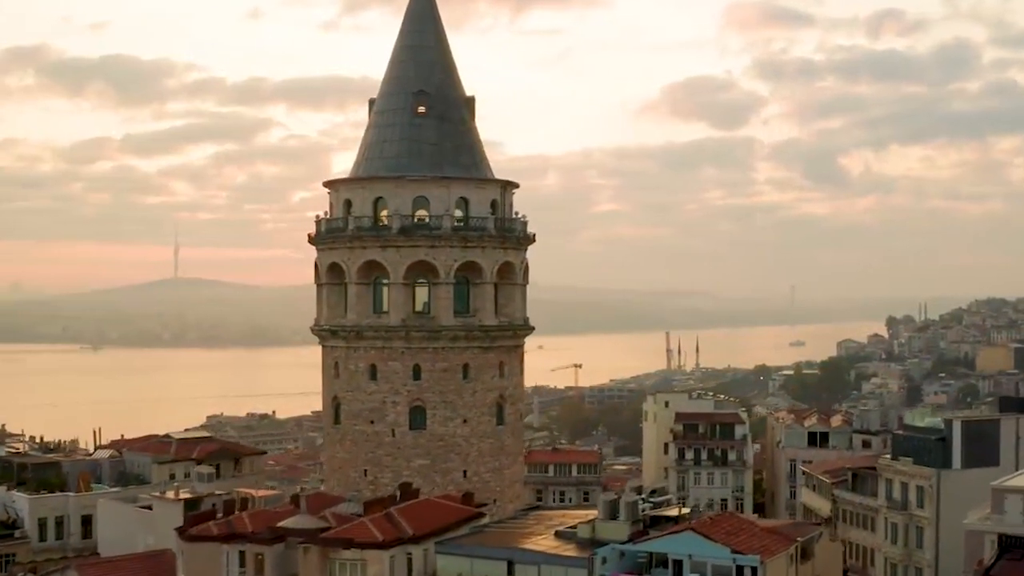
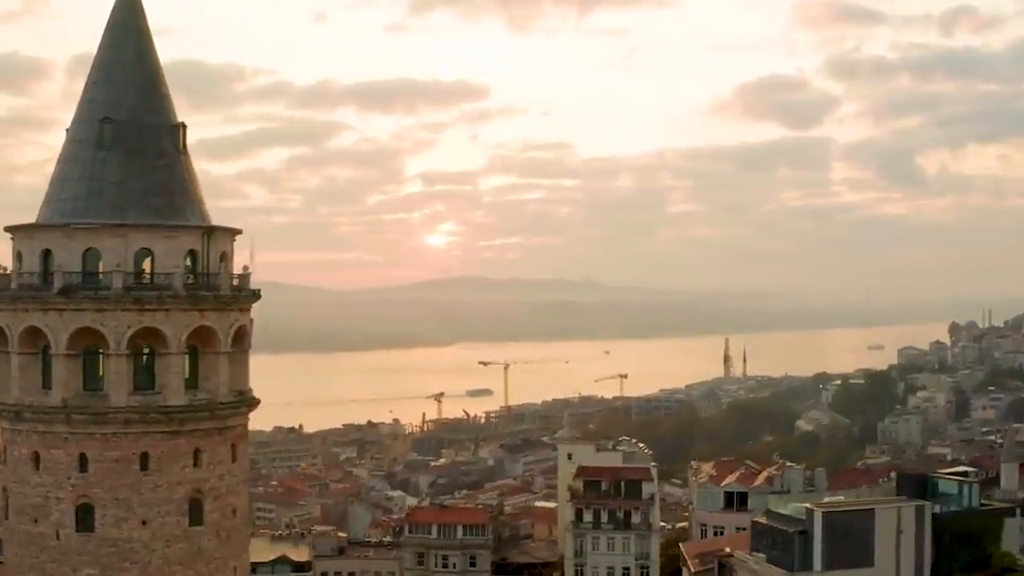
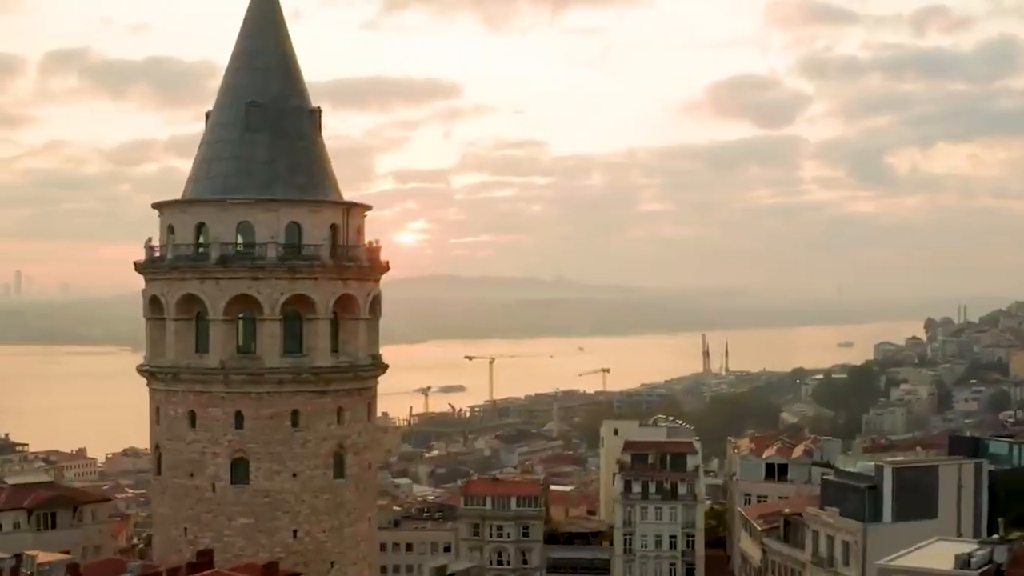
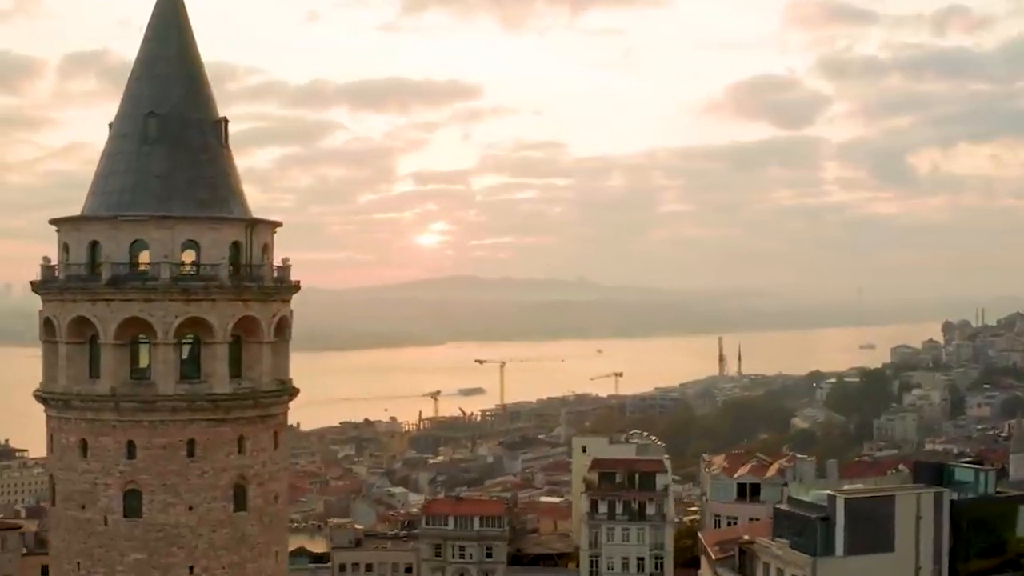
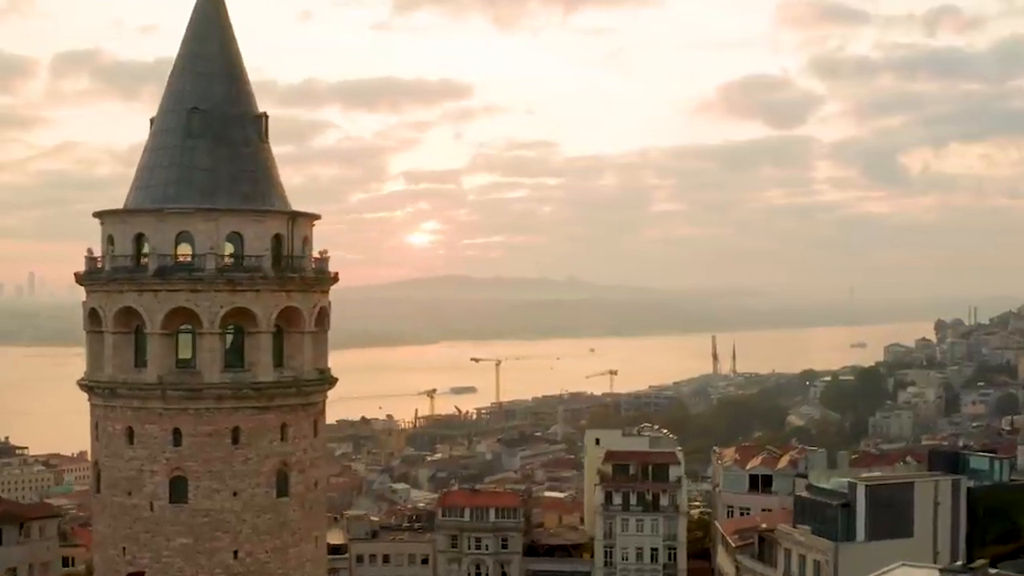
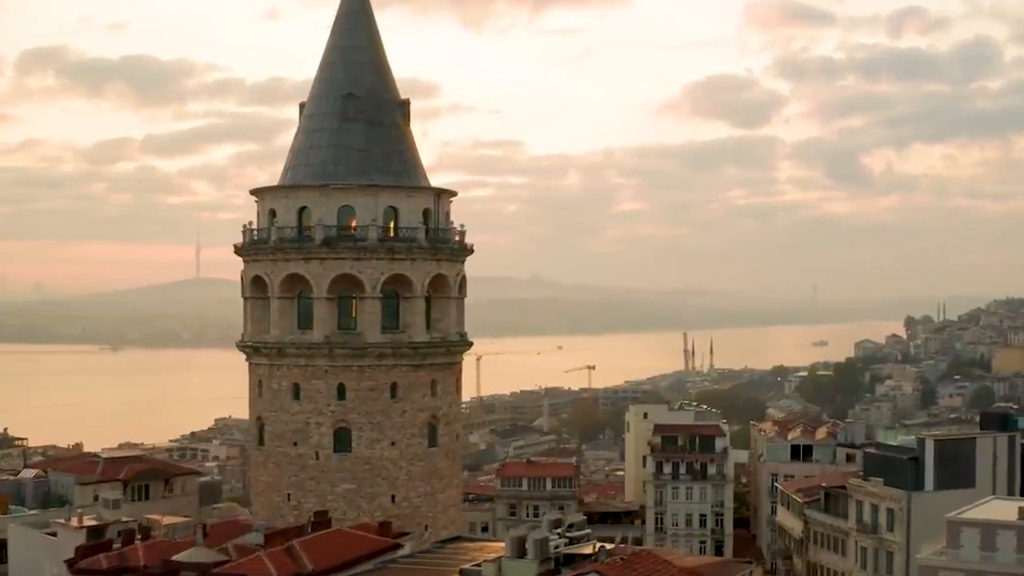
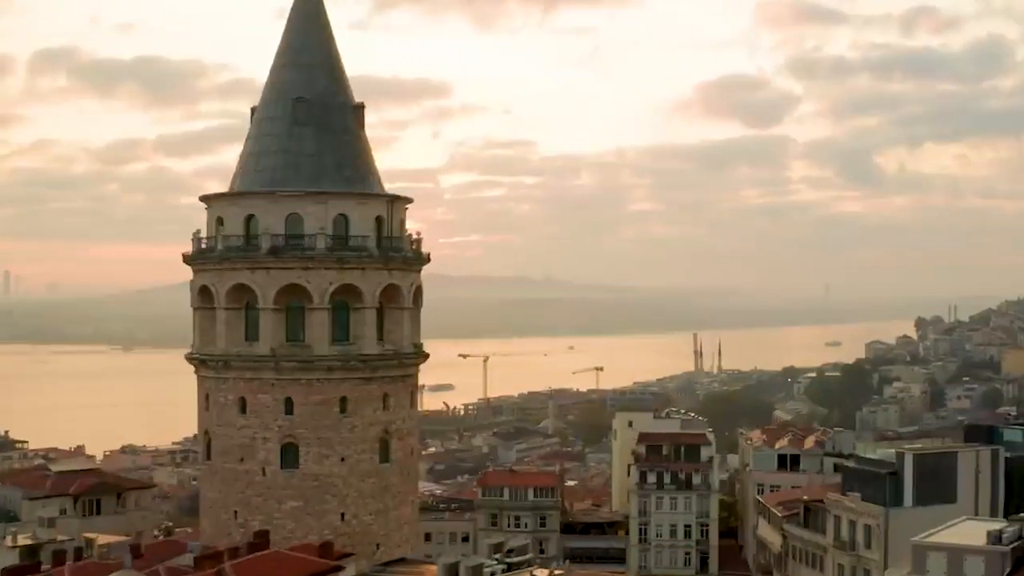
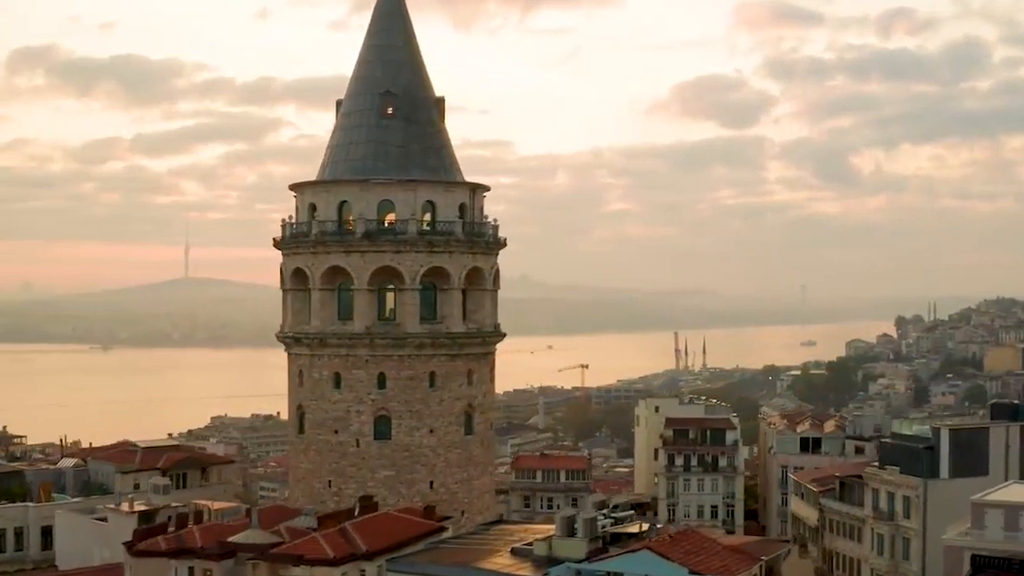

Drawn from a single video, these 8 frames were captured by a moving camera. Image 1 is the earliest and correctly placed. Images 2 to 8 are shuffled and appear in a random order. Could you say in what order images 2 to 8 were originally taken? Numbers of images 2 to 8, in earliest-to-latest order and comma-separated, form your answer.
8, 6, 7, 3, 5, 4, 2
